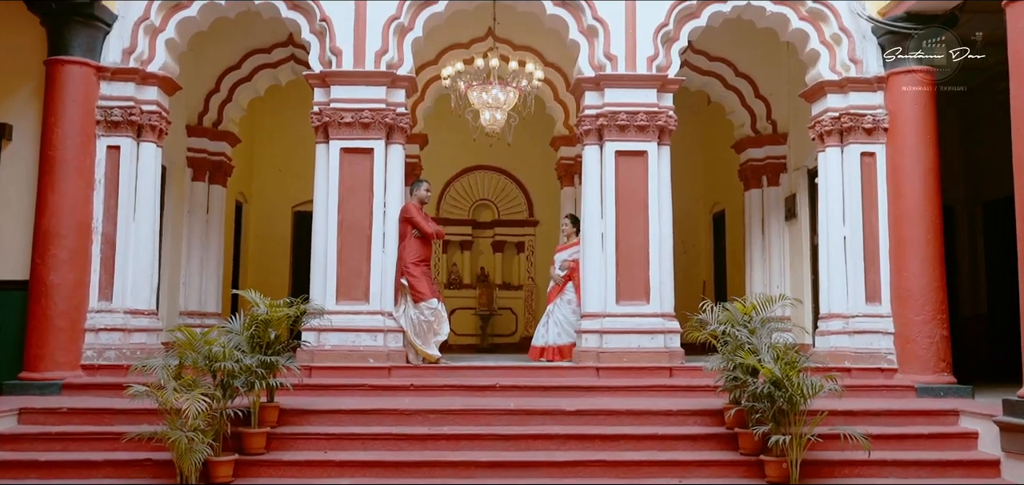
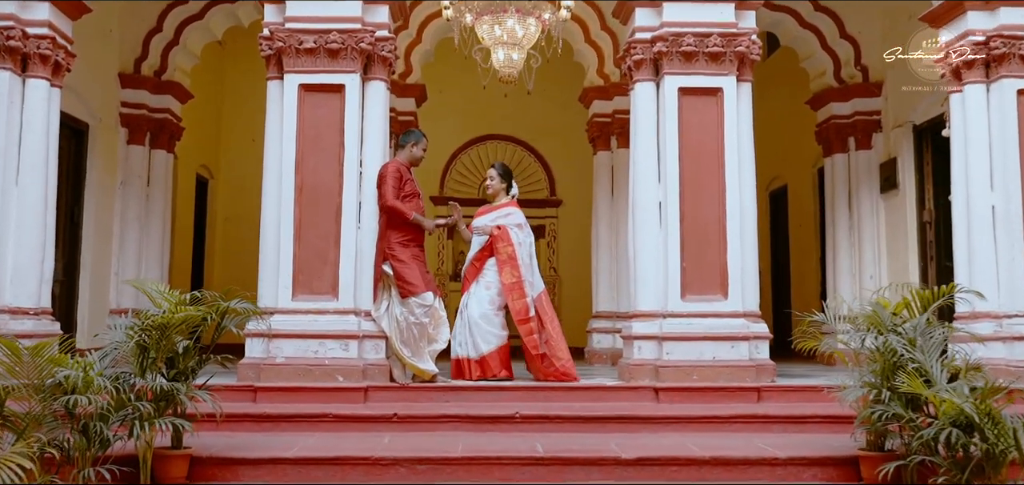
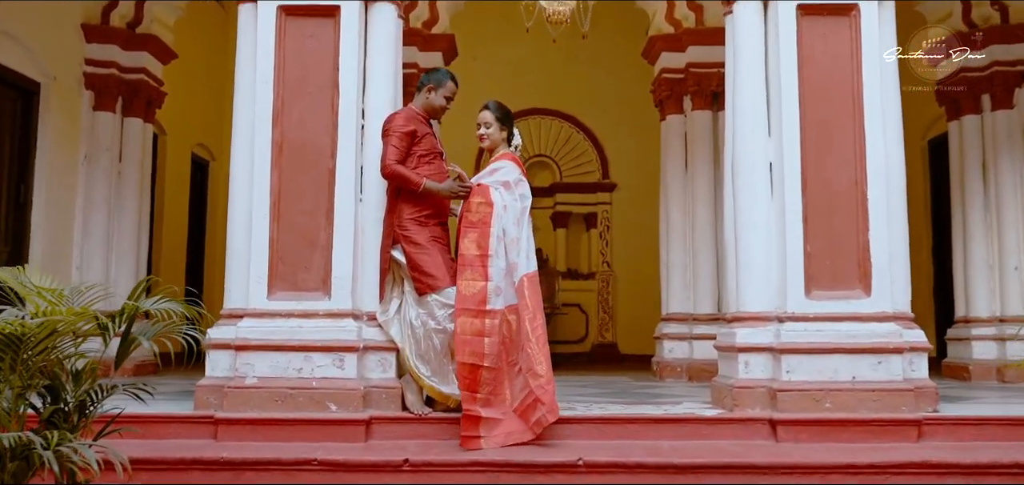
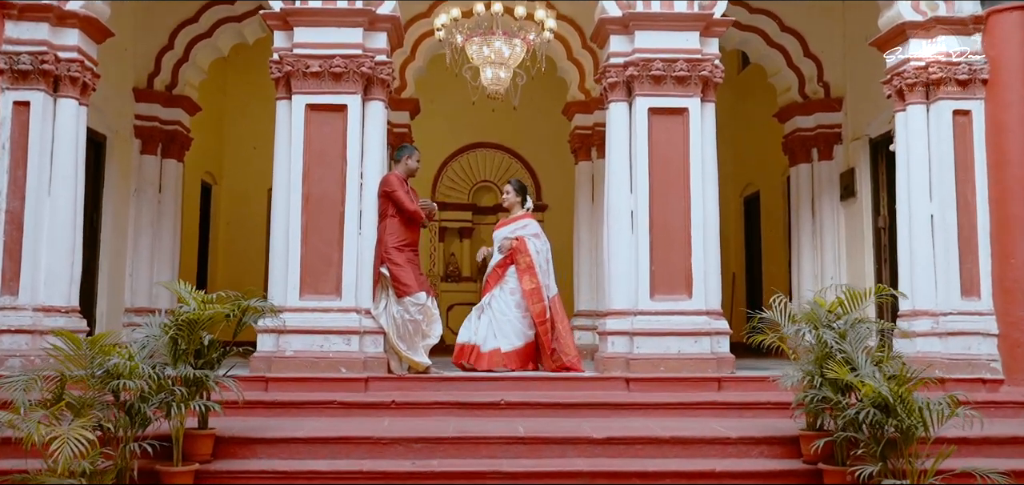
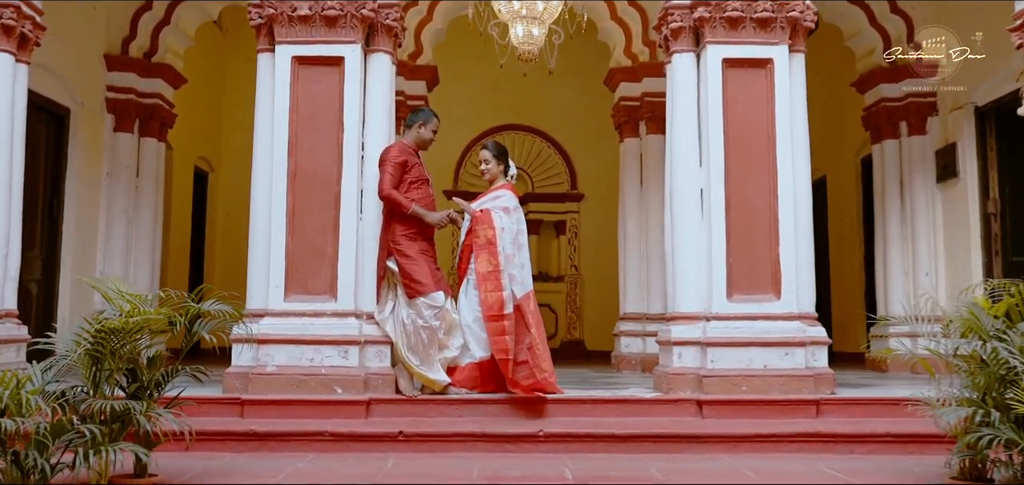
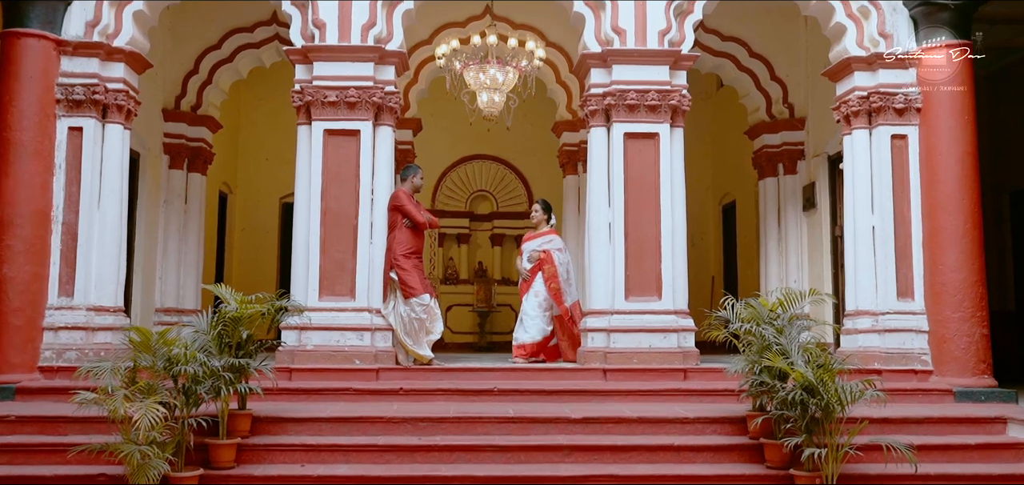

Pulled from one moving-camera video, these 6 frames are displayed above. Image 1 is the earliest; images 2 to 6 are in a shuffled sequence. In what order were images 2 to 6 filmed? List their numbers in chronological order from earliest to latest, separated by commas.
6, 4, 2, 5, 3
